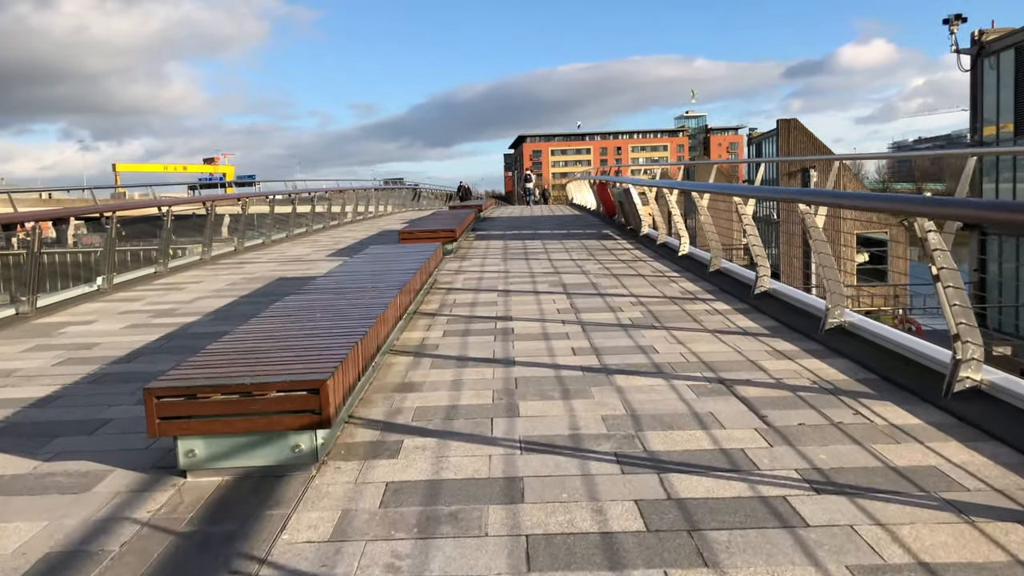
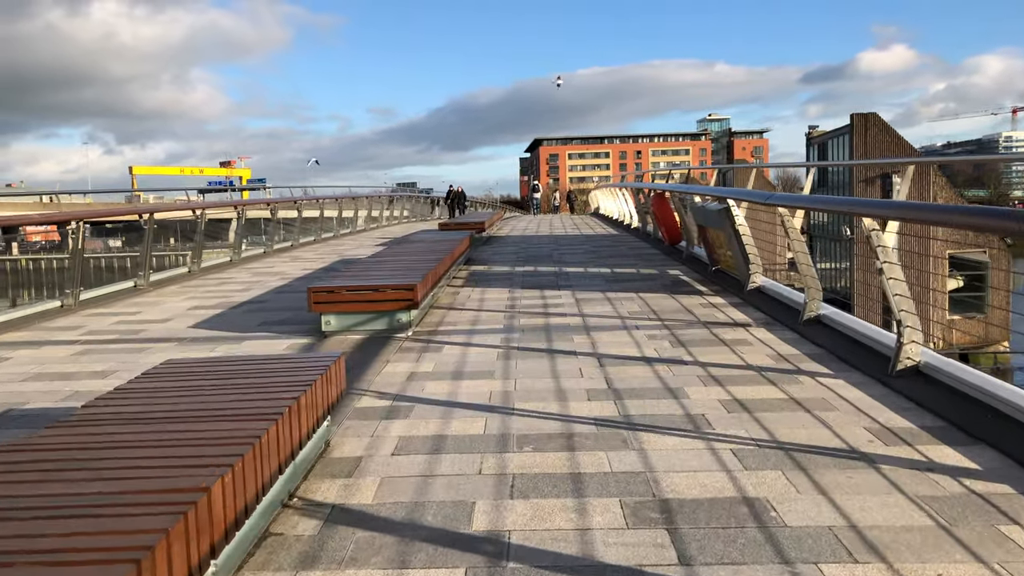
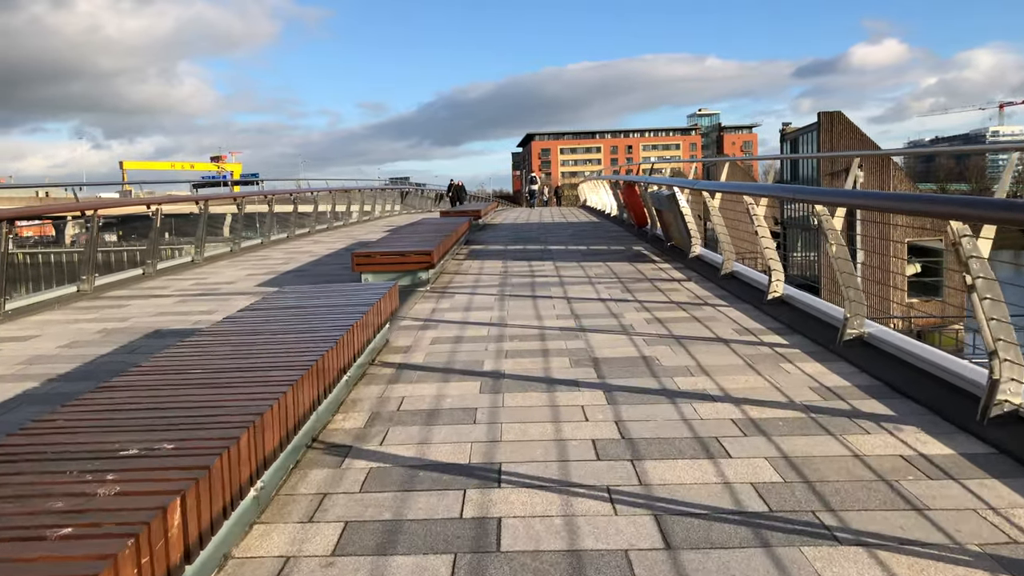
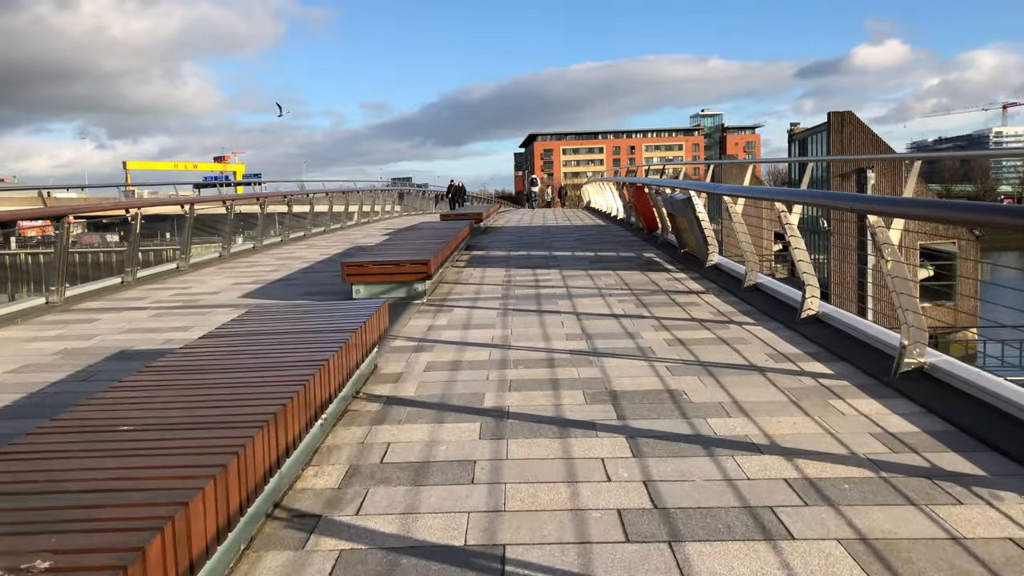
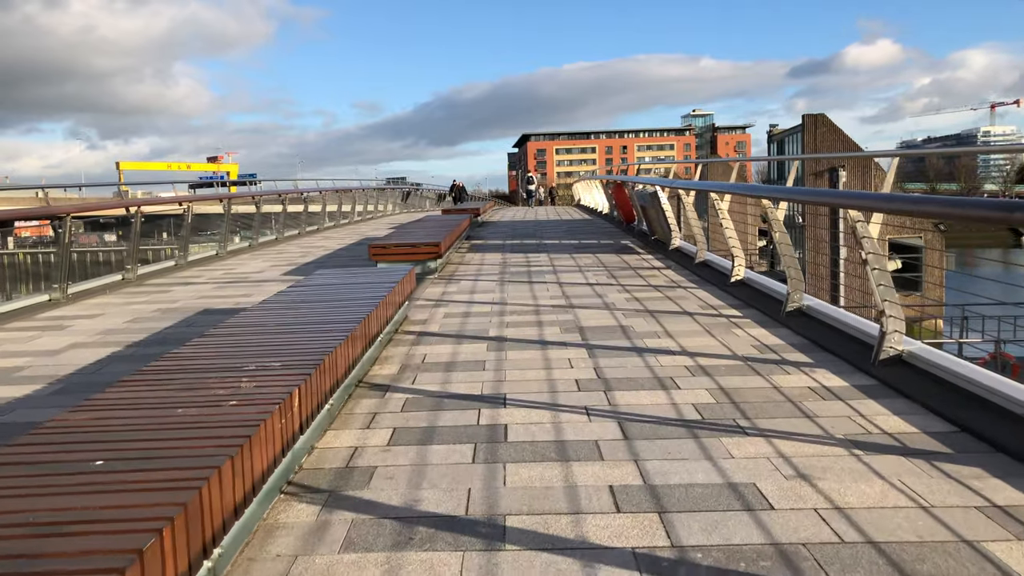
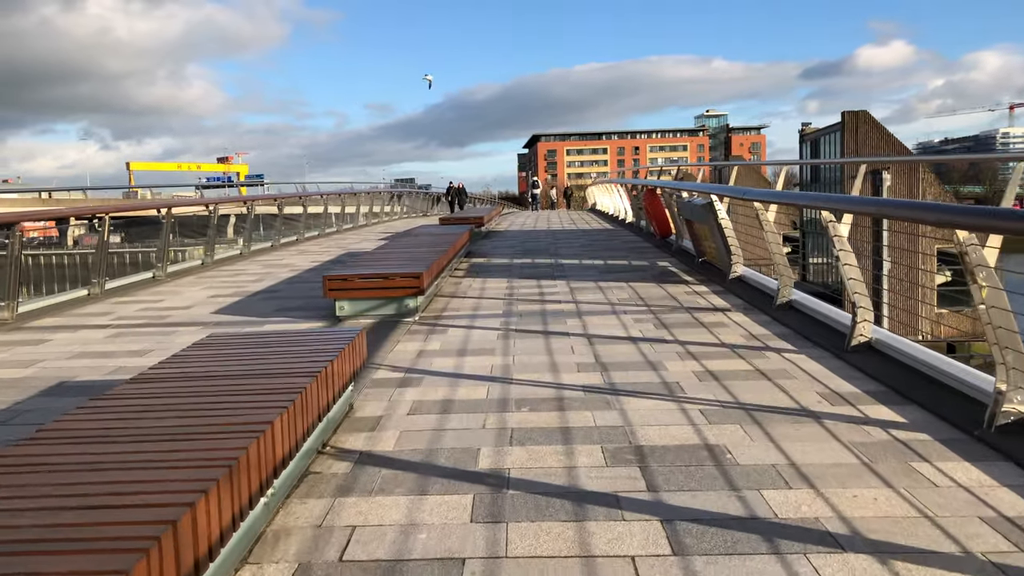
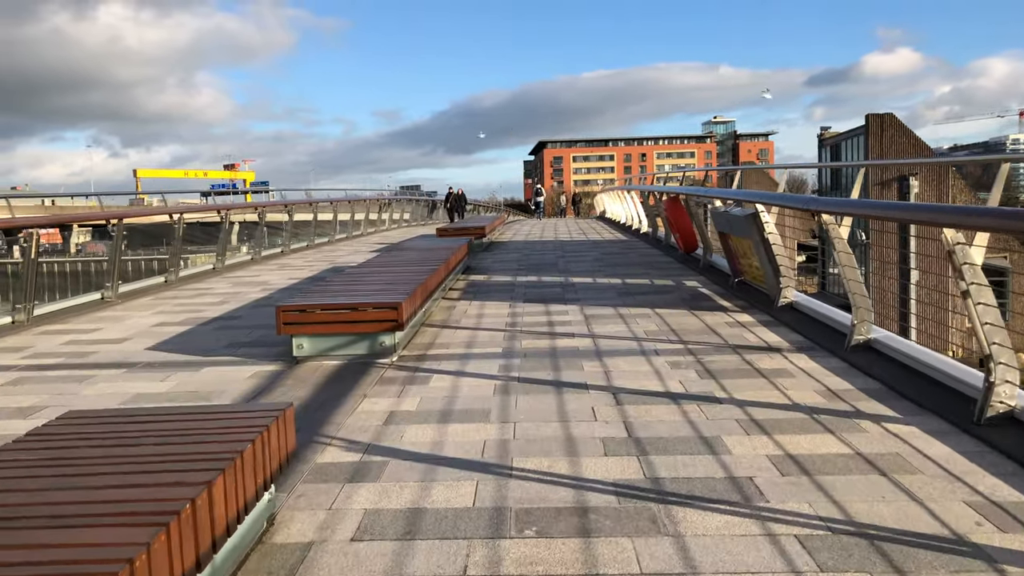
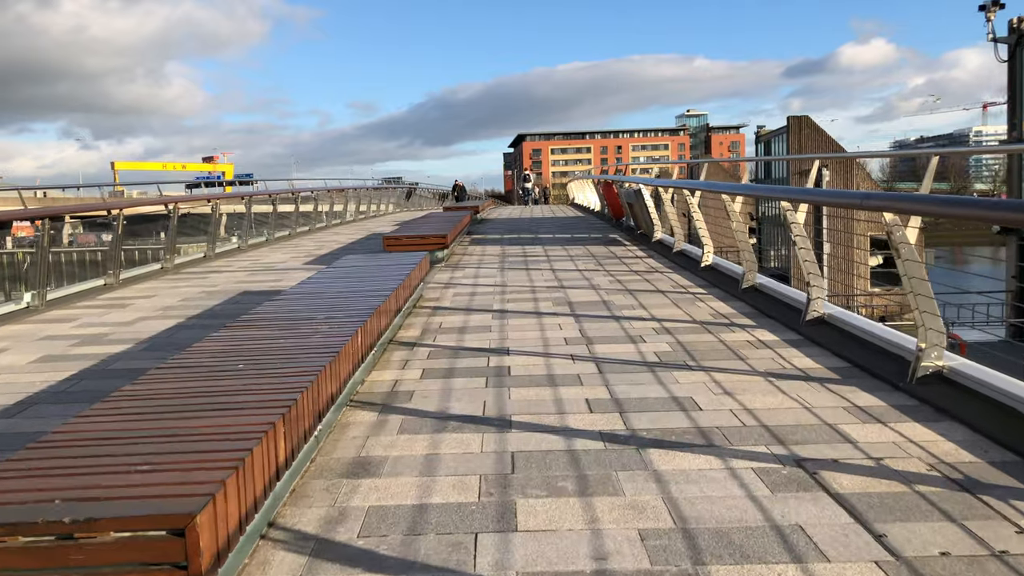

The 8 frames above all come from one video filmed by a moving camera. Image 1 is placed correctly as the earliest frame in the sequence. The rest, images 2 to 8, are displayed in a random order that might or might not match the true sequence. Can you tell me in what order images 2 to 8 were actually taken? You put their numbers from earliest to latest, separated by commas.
8, 5, 3, 4, 6, 2, 7
